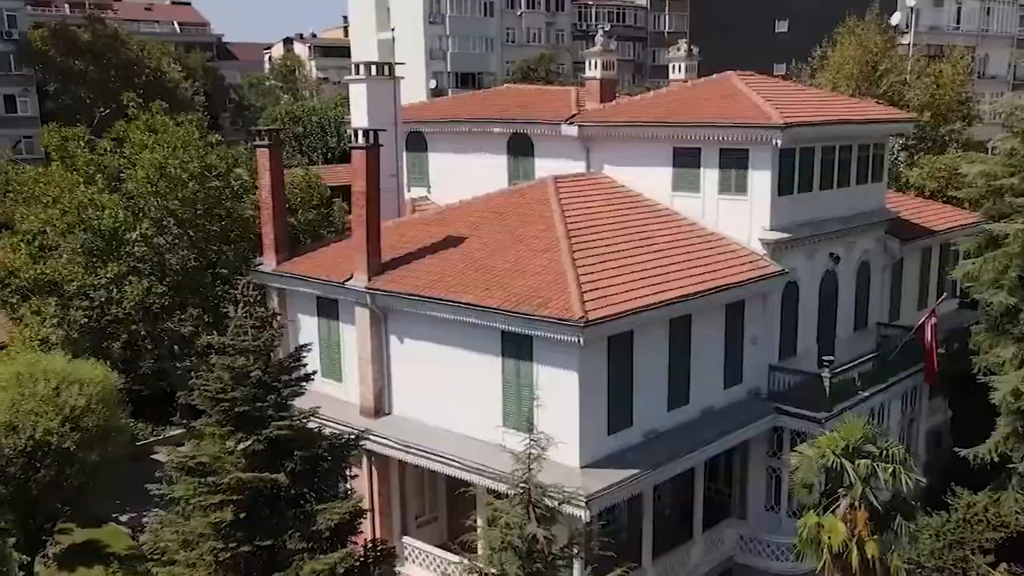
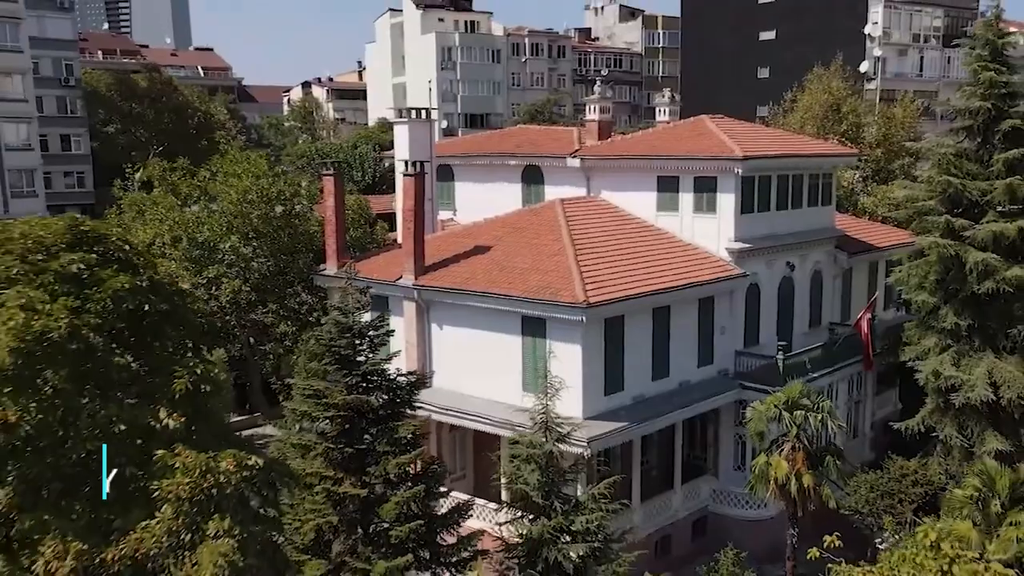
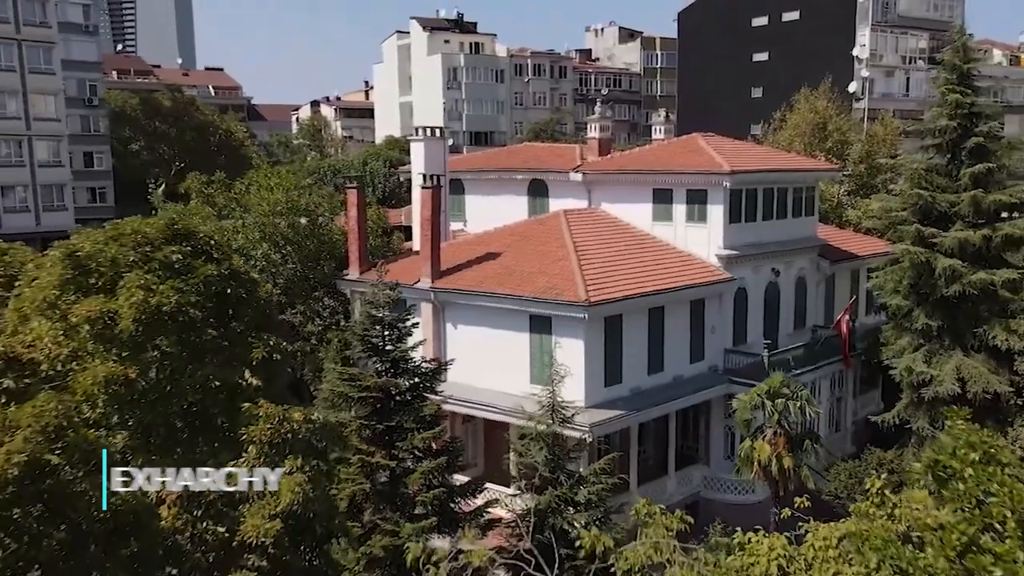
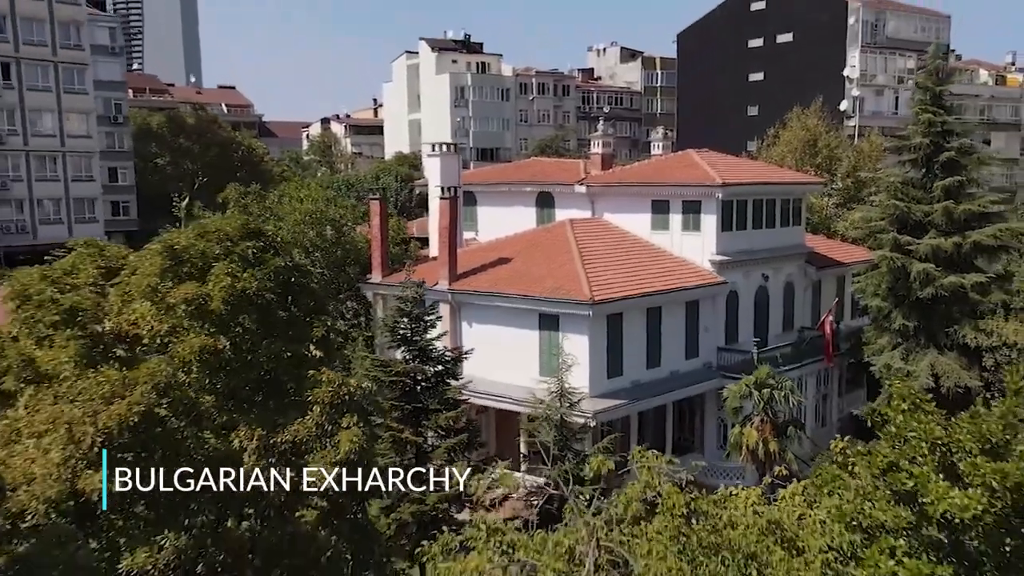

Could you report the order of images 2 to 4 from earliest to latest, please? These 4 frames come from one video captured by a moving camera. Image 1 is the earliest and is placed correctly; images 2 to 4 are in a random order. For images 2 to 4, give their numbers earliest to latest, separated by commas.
2, 3, 4
